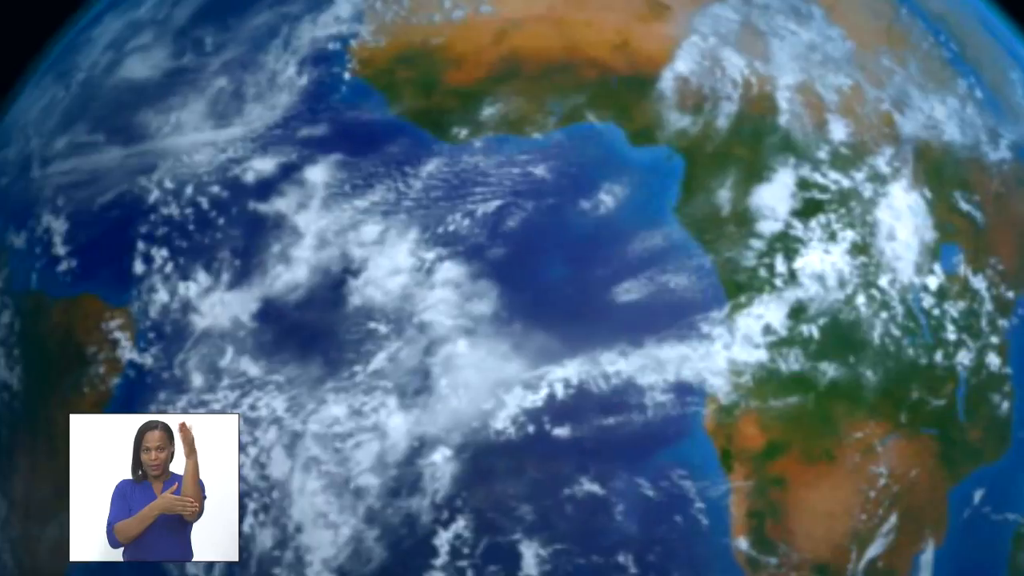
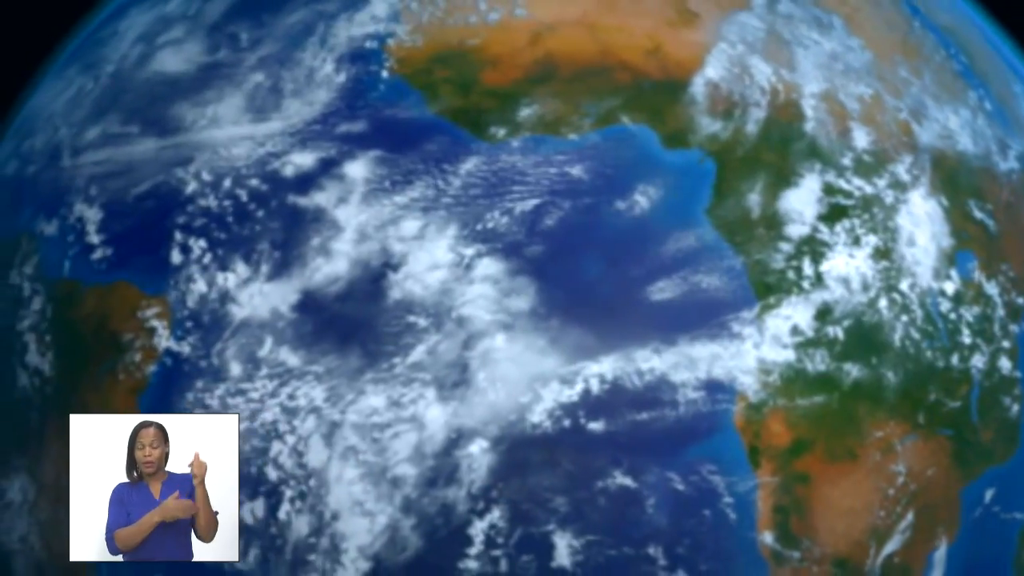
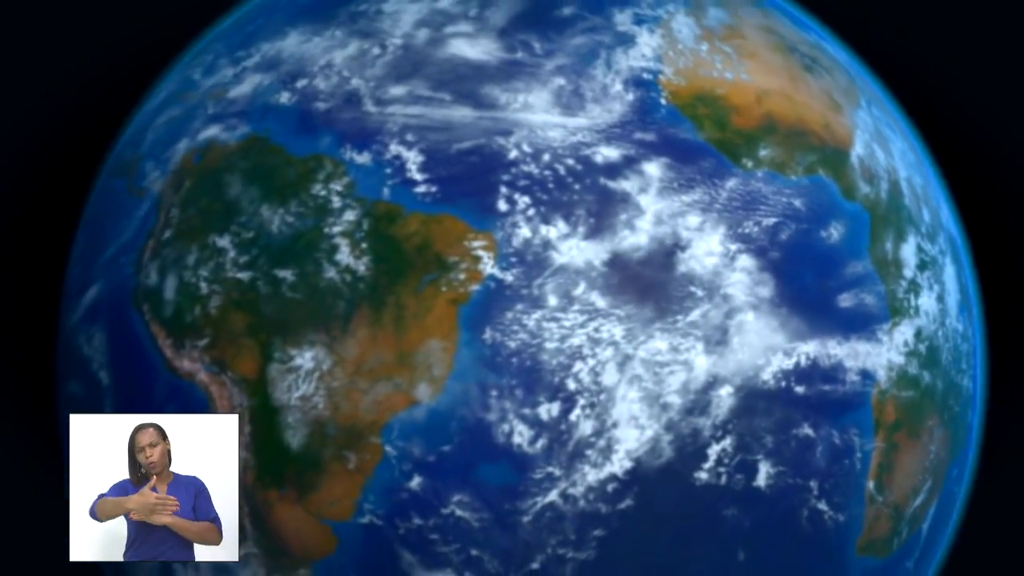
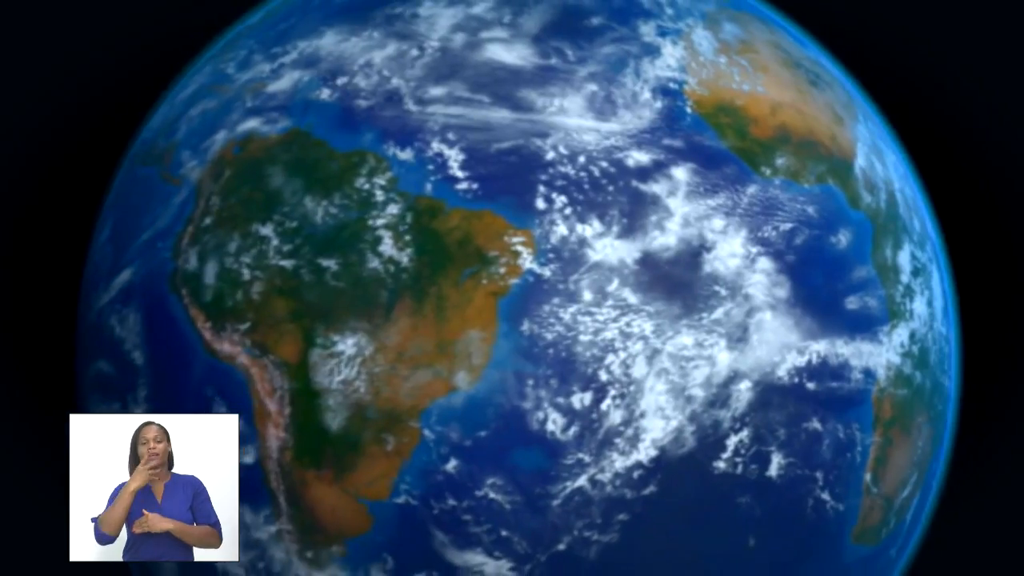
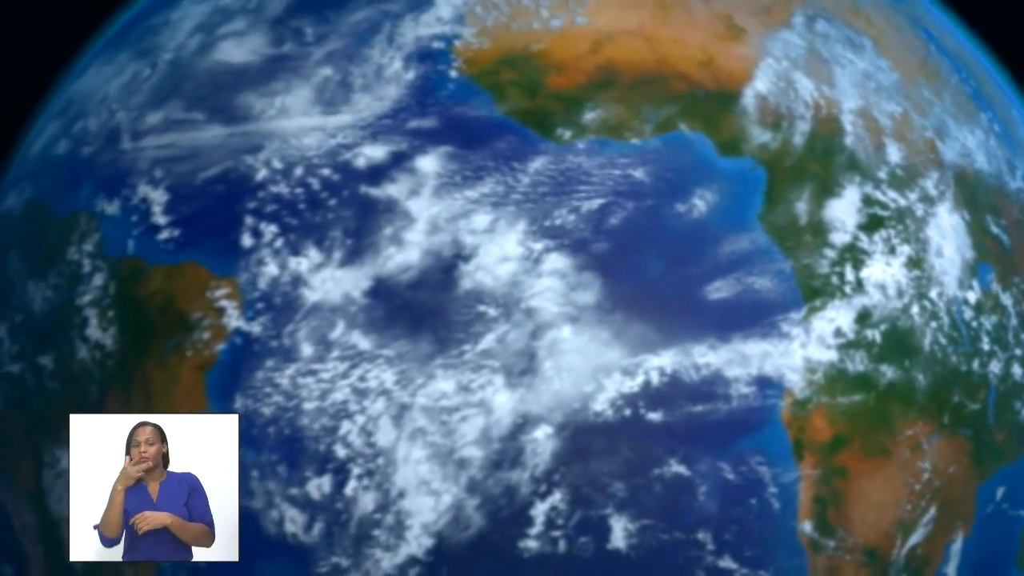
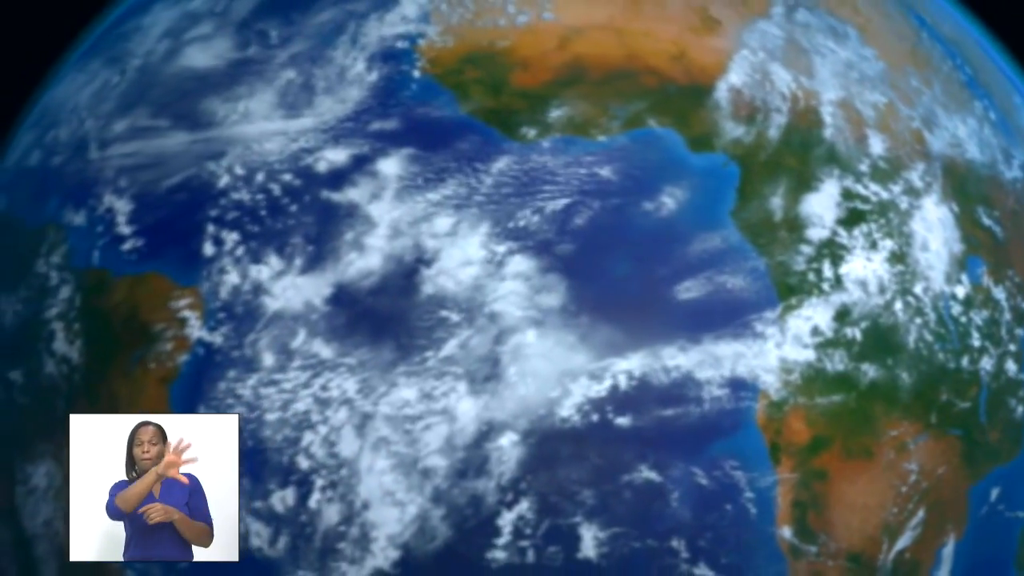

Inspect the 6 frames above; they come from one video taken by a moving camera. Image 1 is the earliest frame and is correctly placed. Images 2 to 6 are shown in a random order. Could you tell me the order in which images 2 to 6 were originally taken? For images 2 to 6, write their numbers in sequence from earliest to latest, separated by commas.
2, 6, 5, 3, 4
